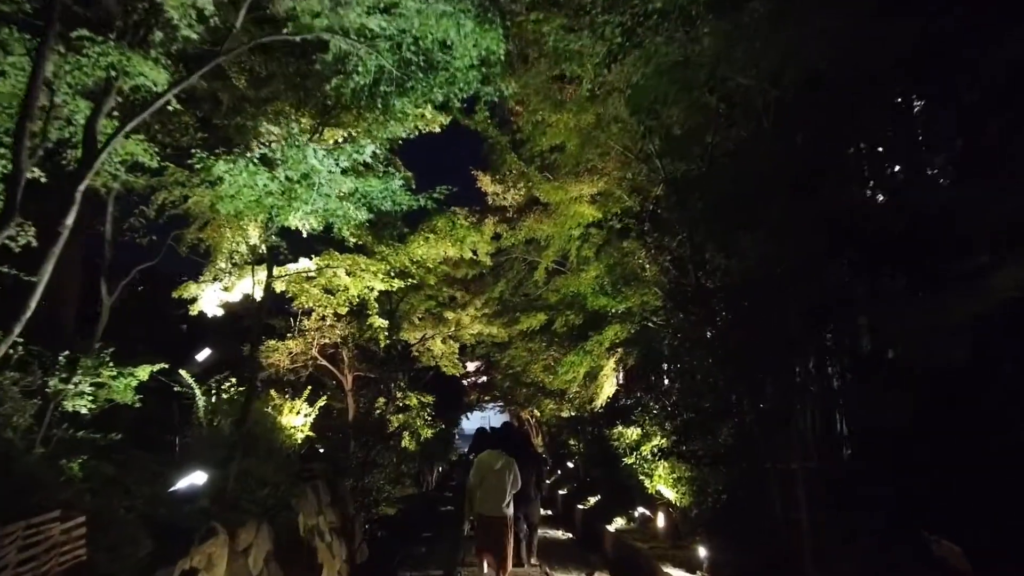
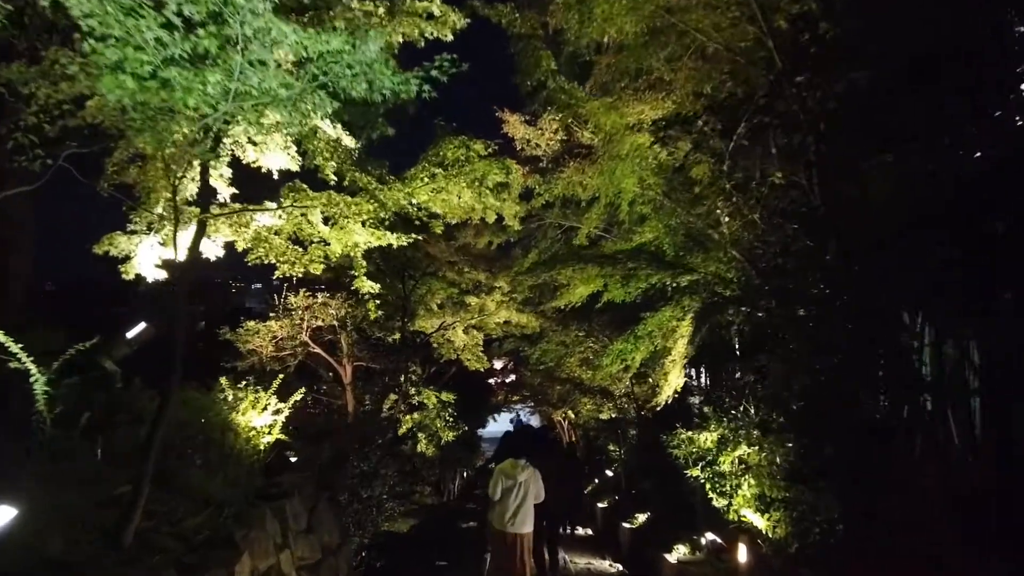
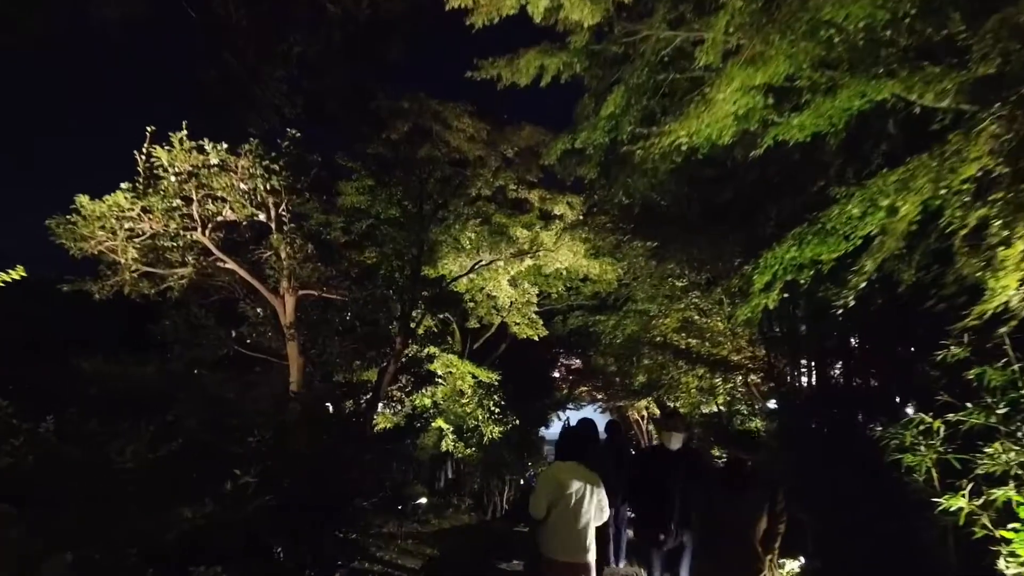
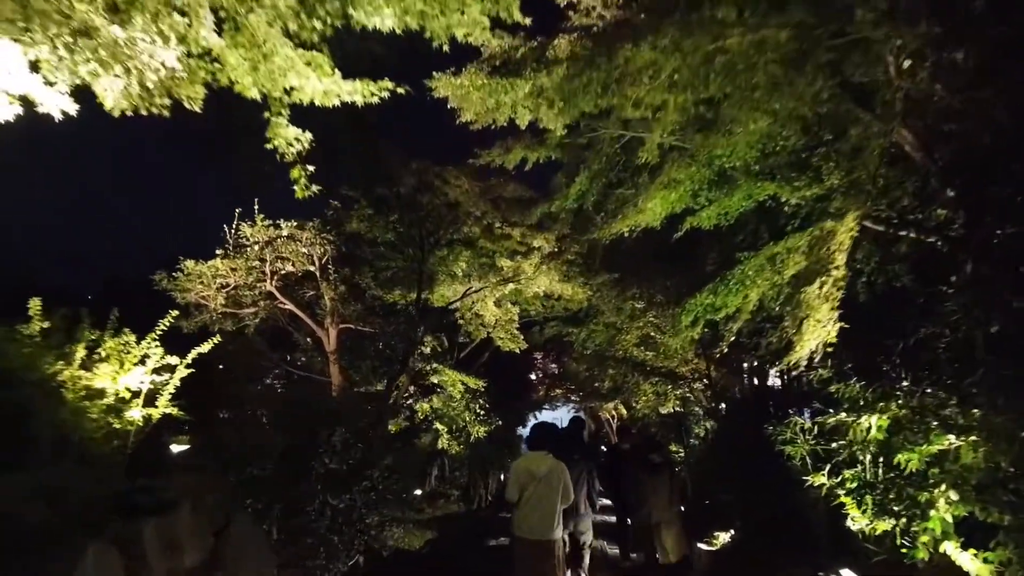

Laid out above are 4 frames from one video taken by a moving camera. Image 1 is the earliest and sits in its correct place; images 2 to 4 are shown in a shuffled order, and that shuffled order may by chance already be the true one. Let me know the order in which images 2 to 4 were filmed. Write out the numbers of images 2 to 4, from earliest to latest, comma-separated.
2, 4, 3
